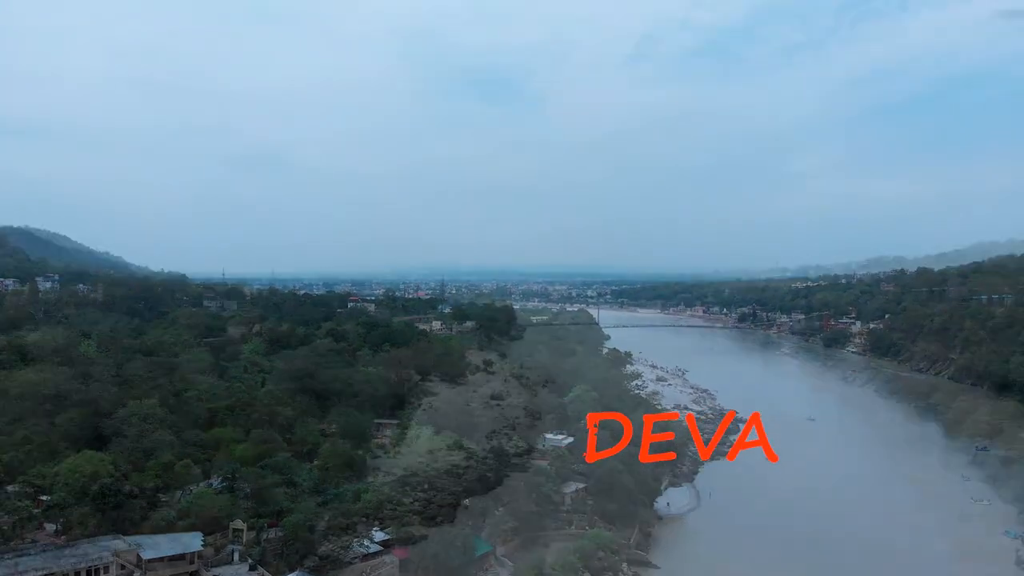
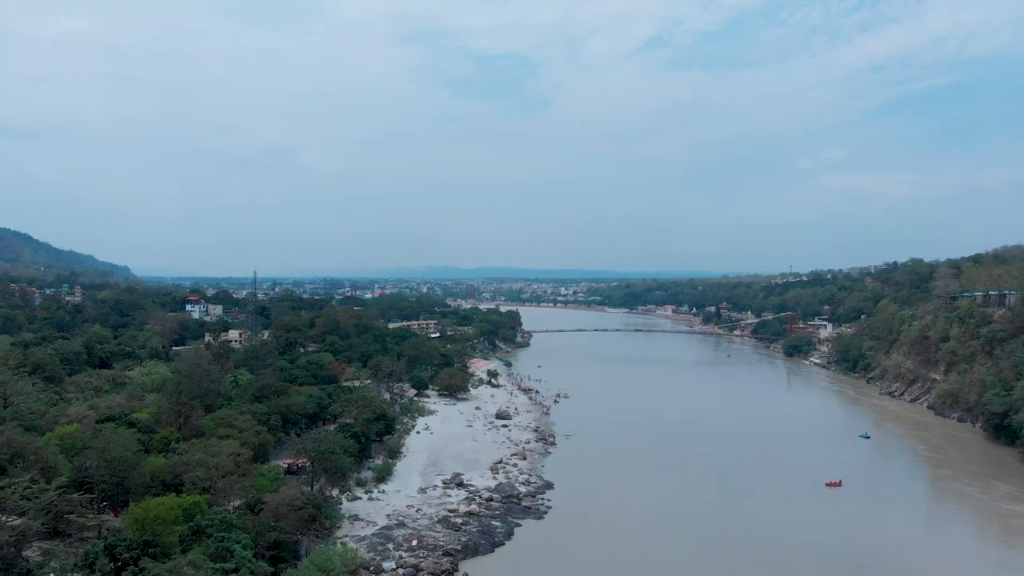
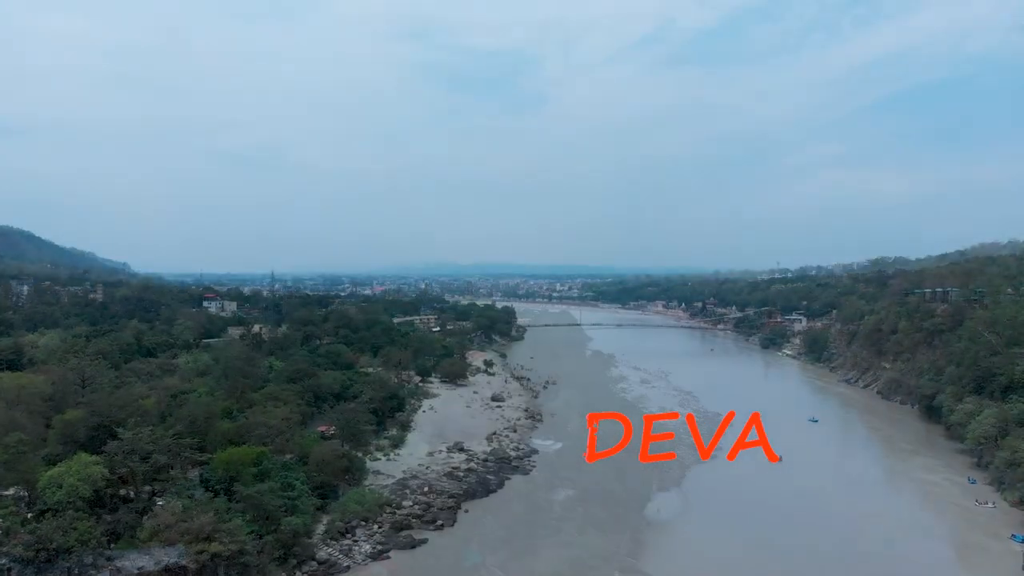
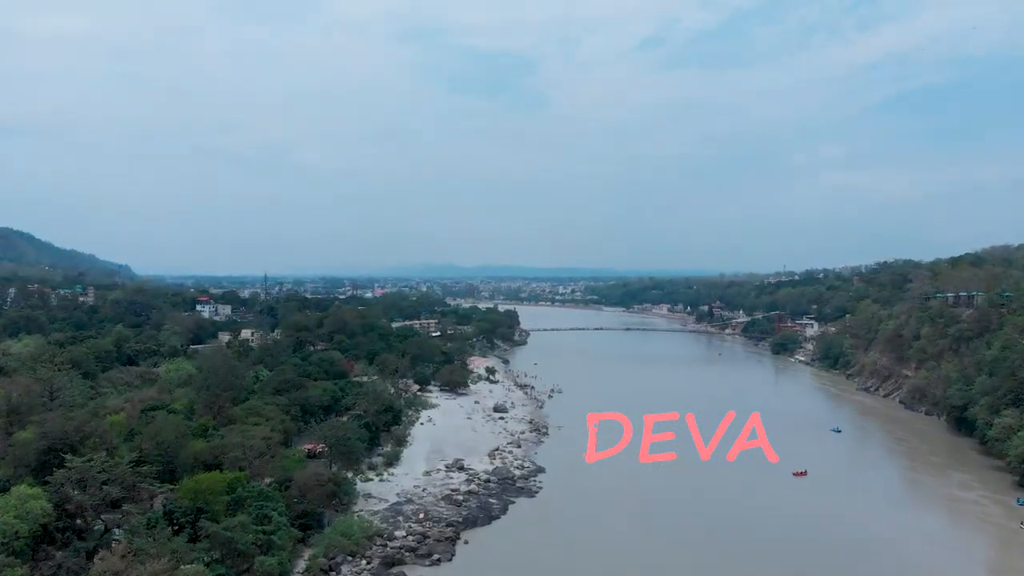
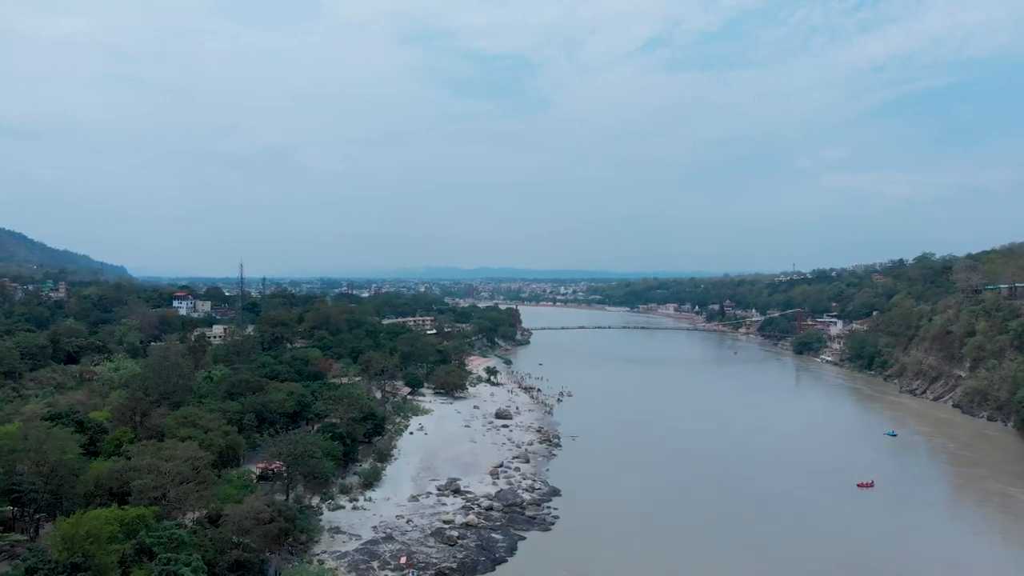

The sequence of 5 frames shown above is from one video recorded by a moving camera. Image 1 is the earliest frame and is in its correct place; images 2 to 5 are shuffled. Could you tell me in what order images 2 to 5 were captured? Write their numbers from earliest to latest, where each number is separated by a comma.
3, 4, 2, 5
